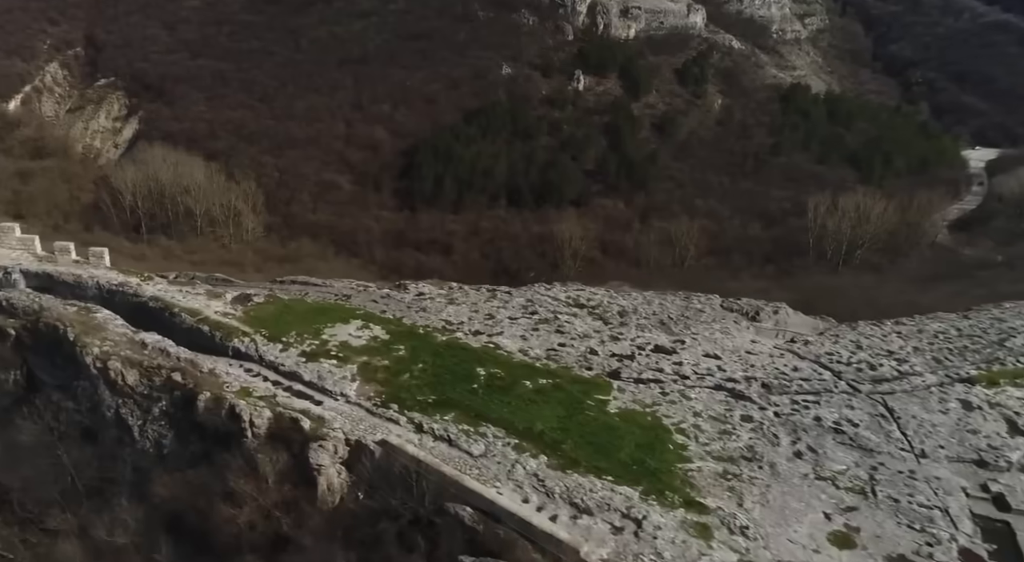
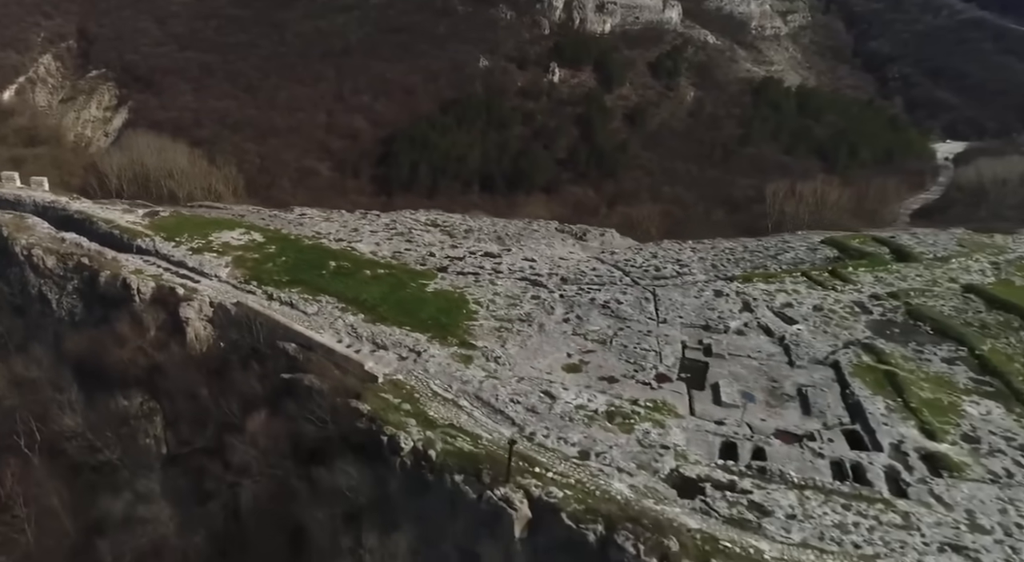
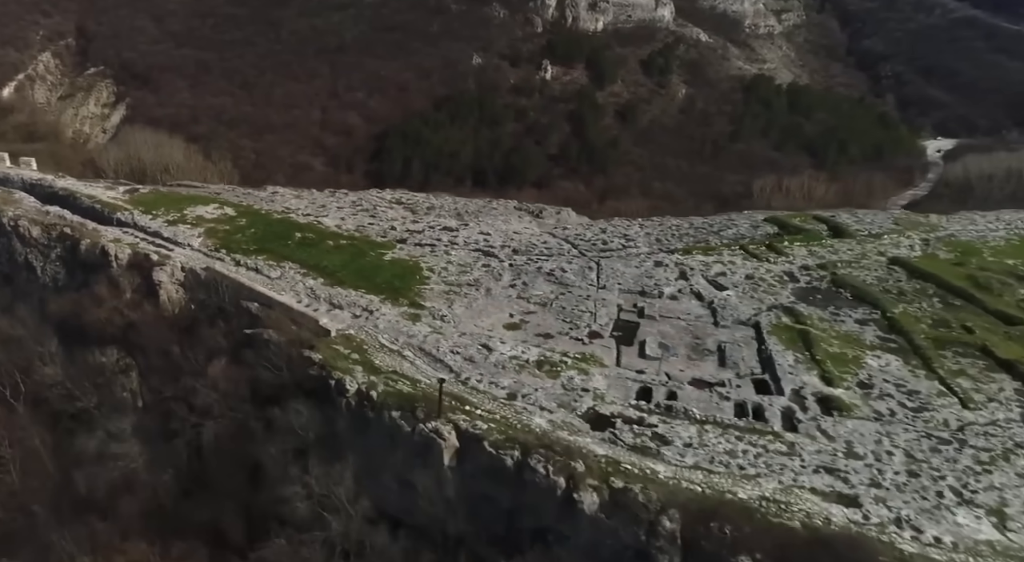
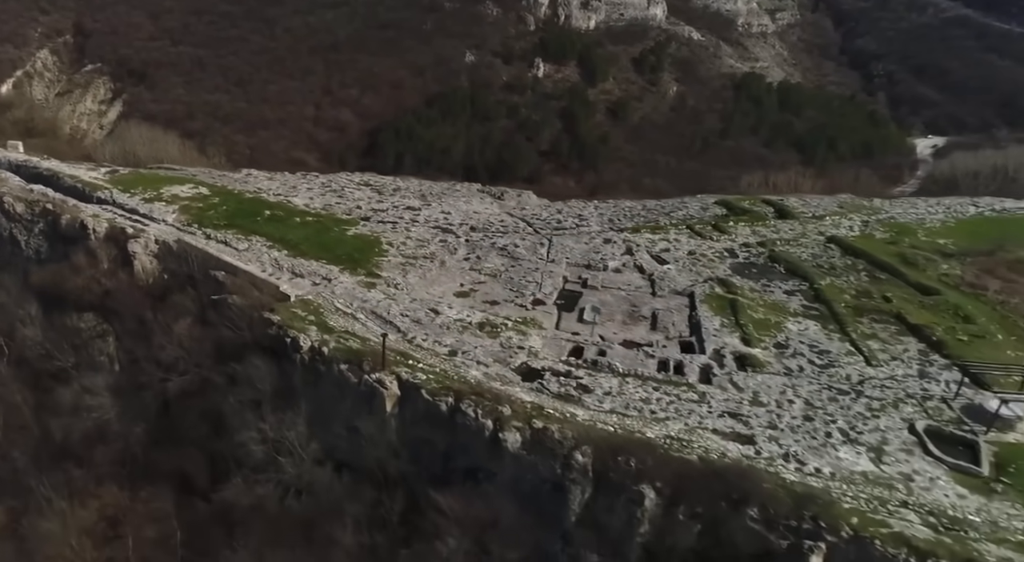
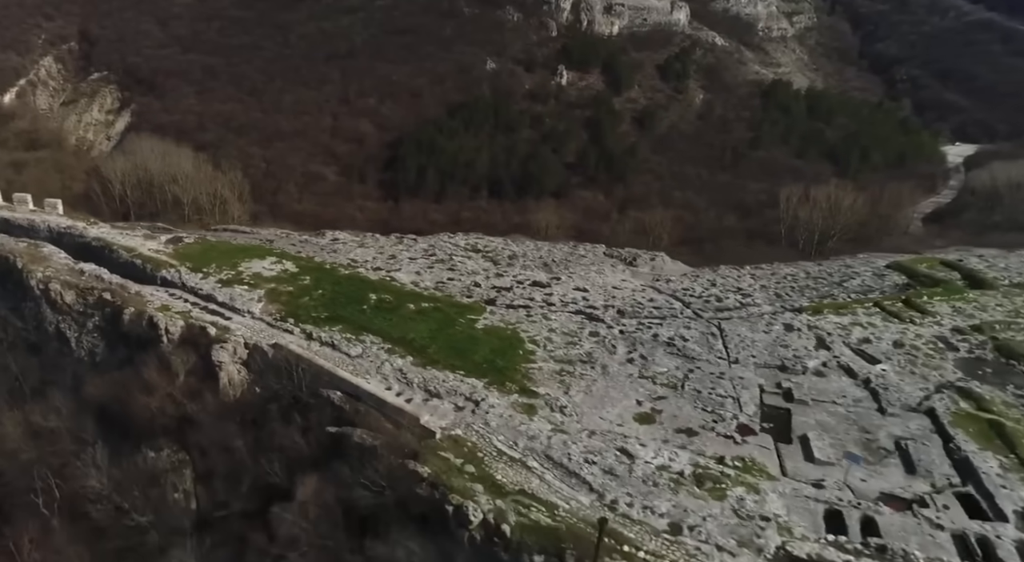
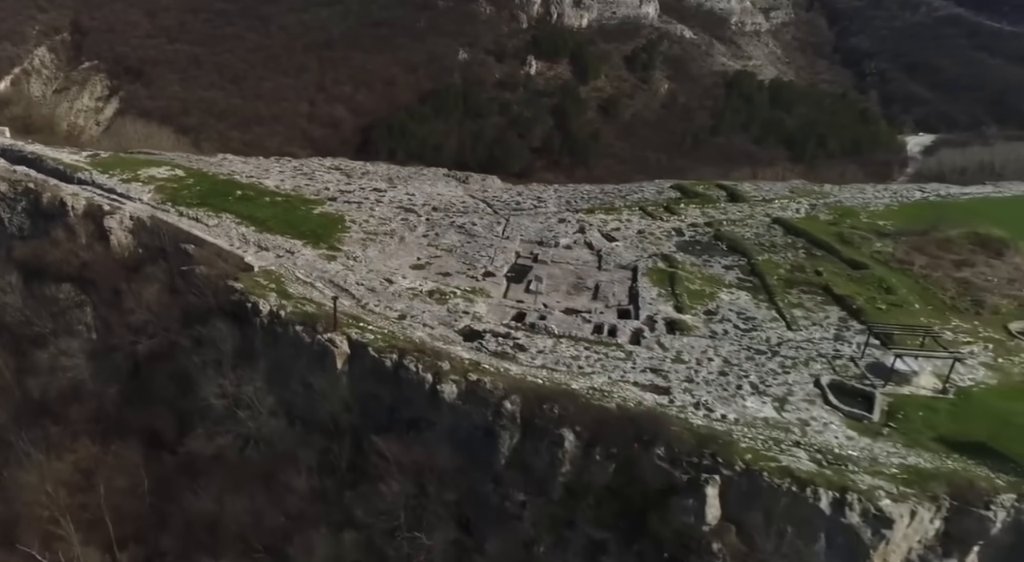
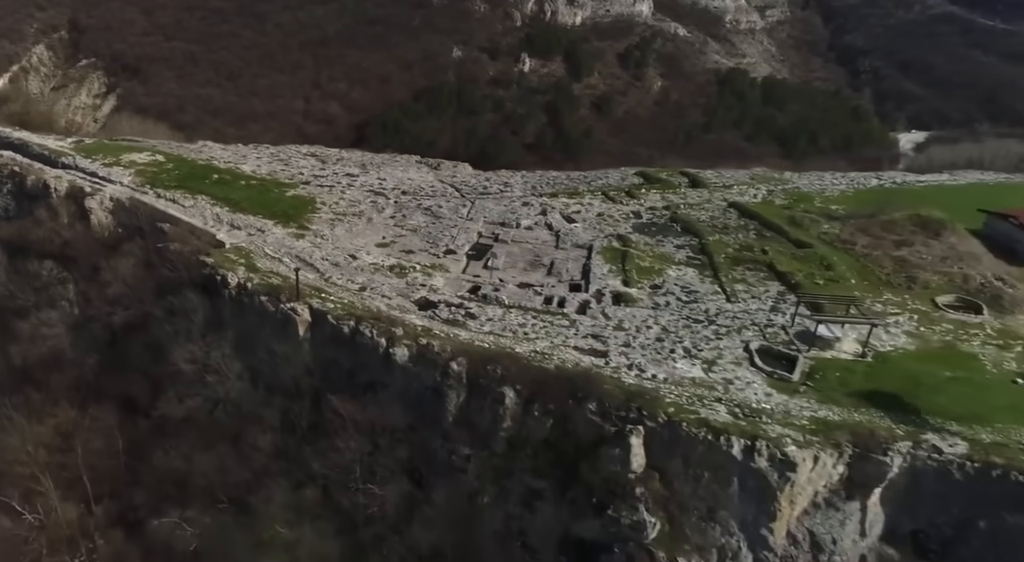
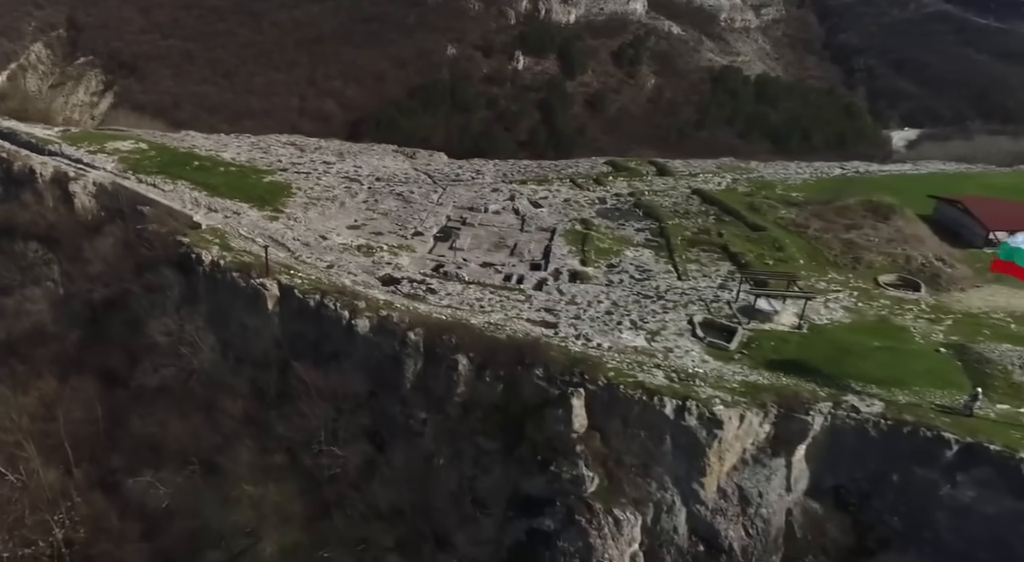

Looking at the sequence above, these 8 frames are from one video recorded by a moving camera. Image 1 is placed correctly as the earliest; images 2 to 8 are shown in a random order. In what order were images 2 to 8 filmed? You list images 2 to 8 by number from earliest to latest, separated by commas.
5, 2, 3, 4, 6, 7, 8
